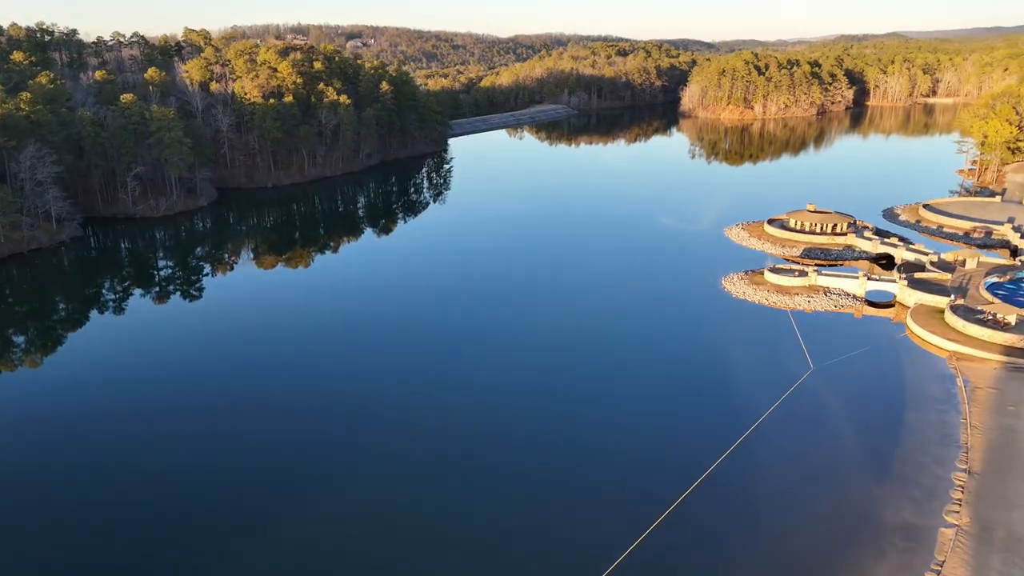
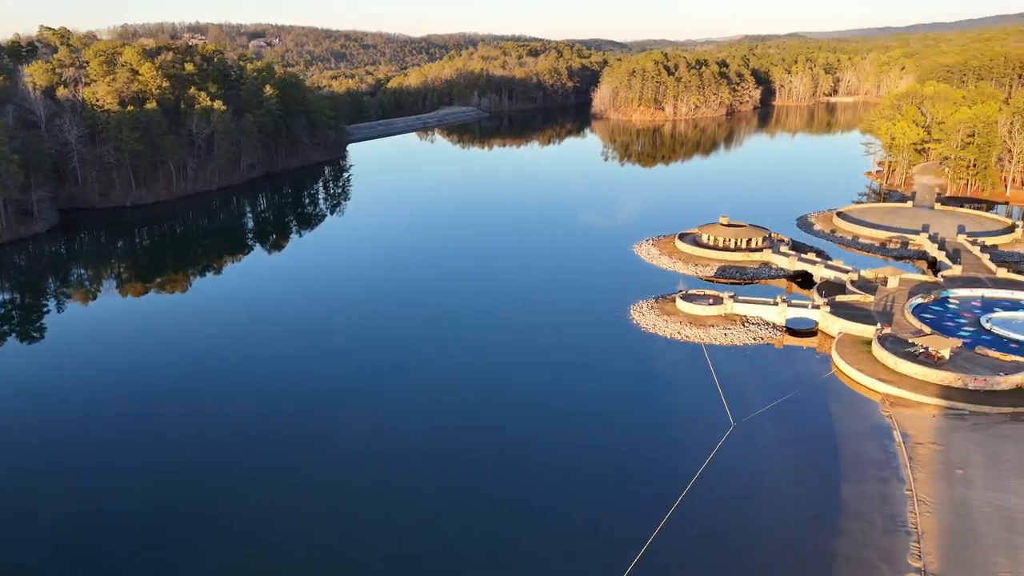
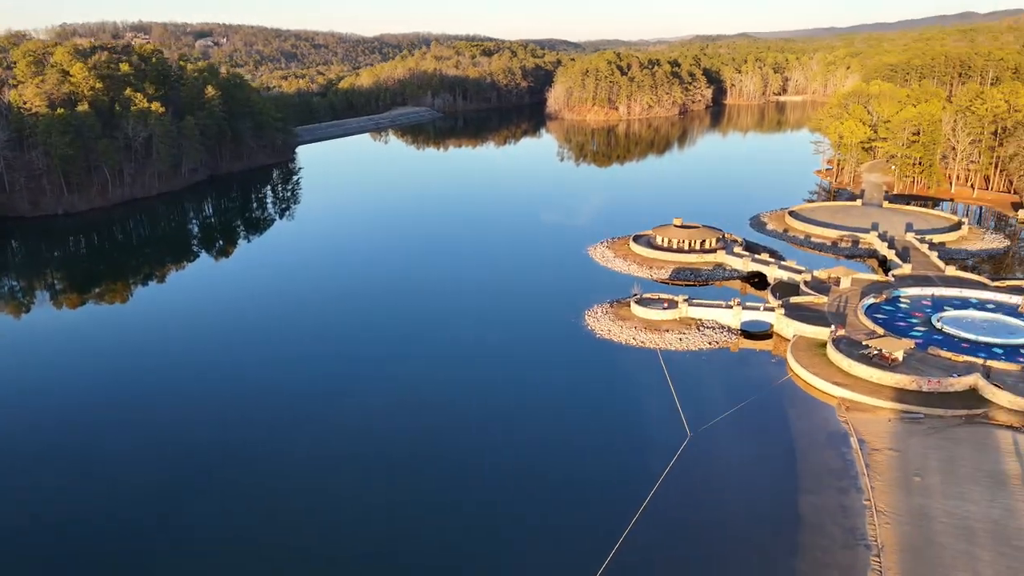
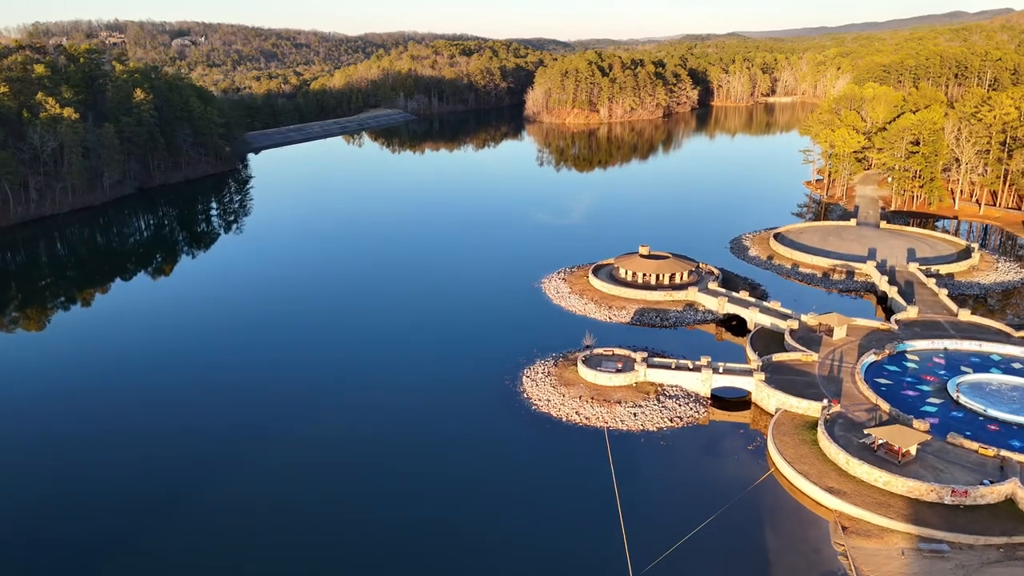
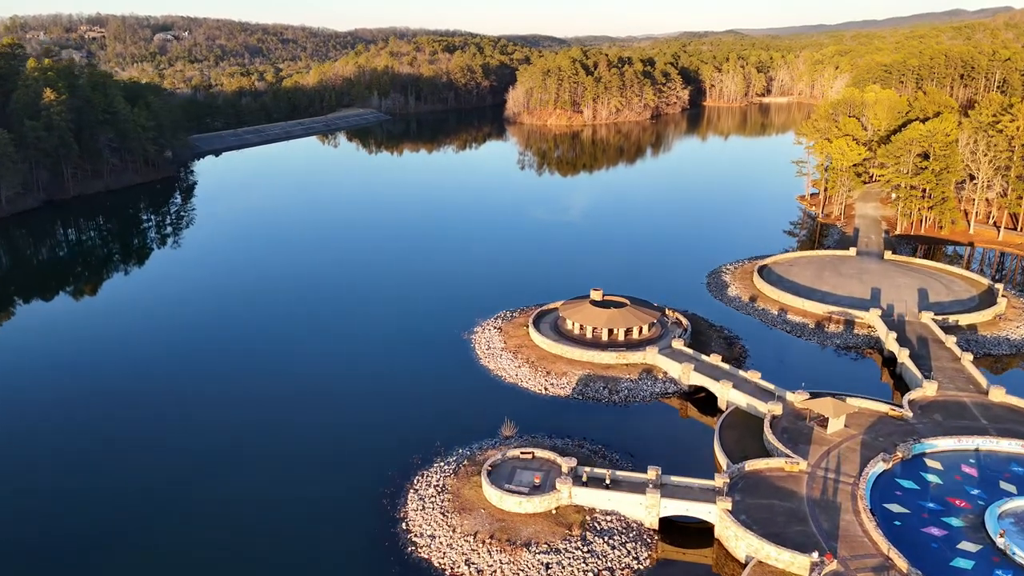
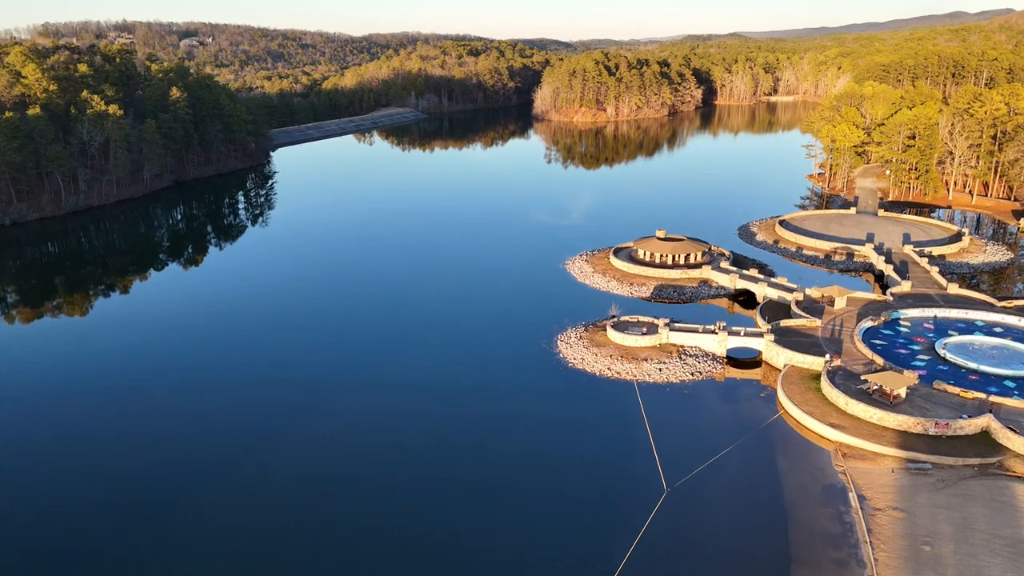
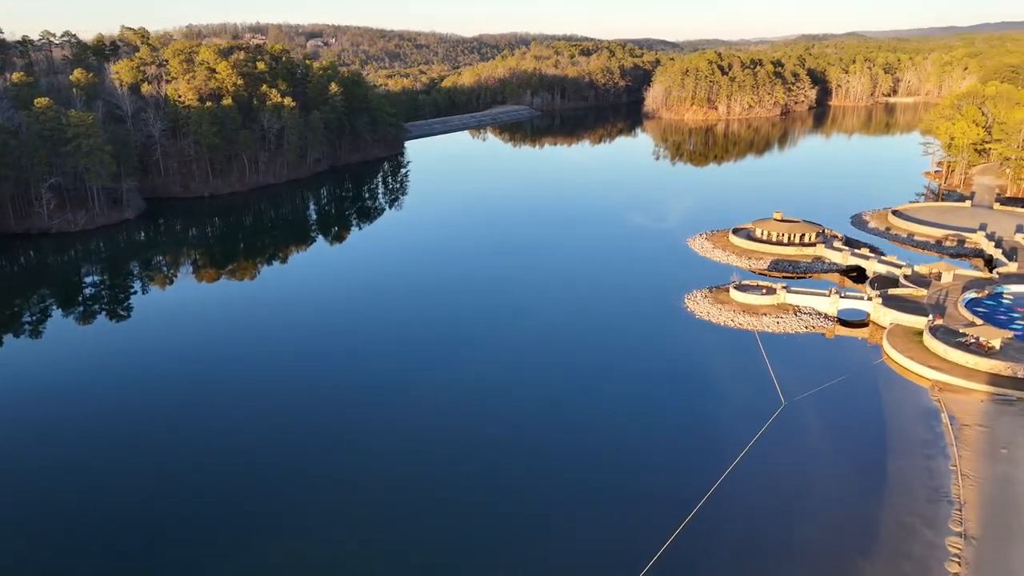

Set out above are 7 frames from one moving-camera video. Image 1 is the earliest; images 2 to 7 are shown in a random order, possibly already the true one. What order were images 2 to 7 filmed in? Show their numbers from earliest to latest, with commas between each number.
7, 2, 3, 6, 4, 5
